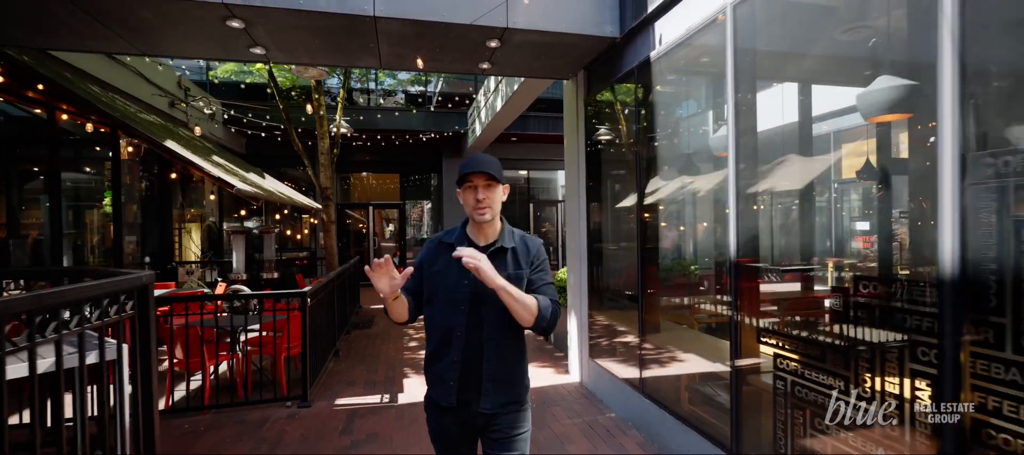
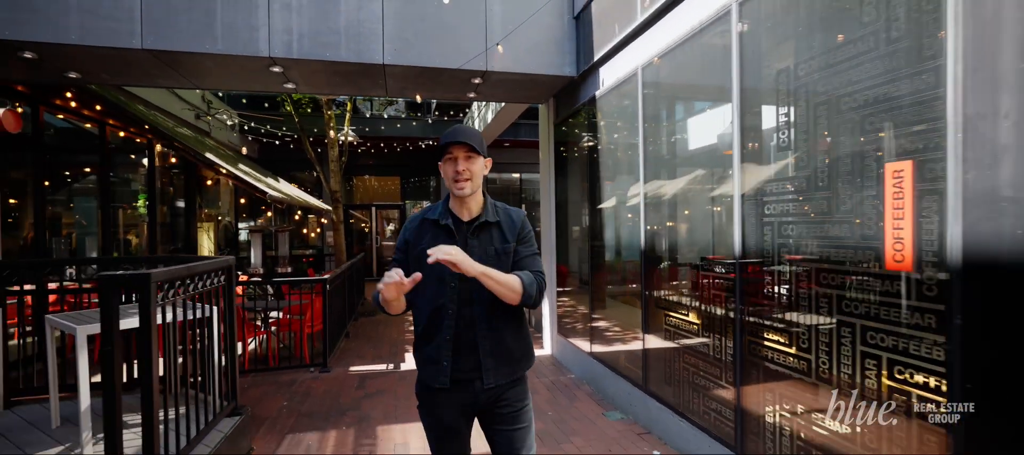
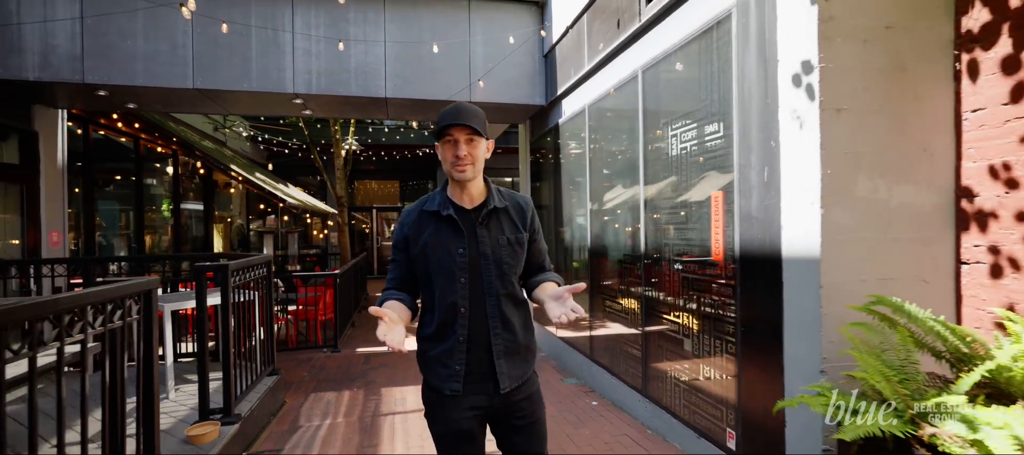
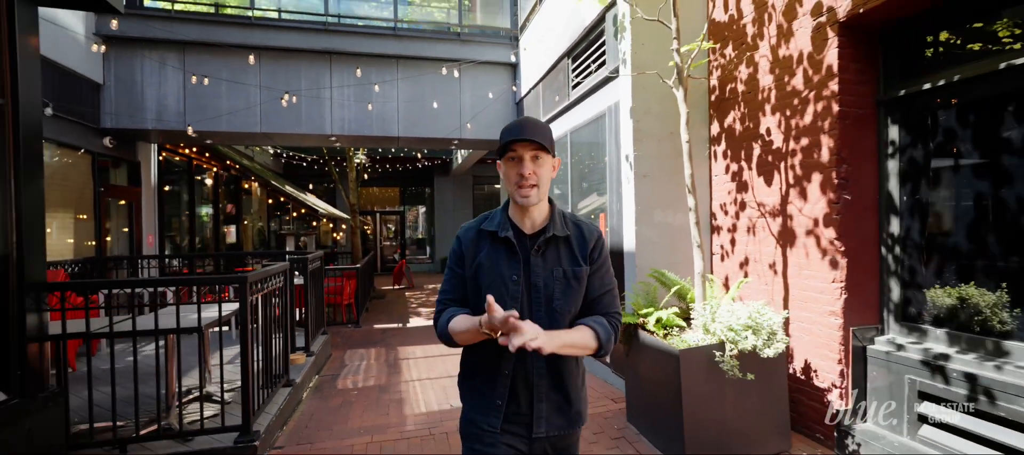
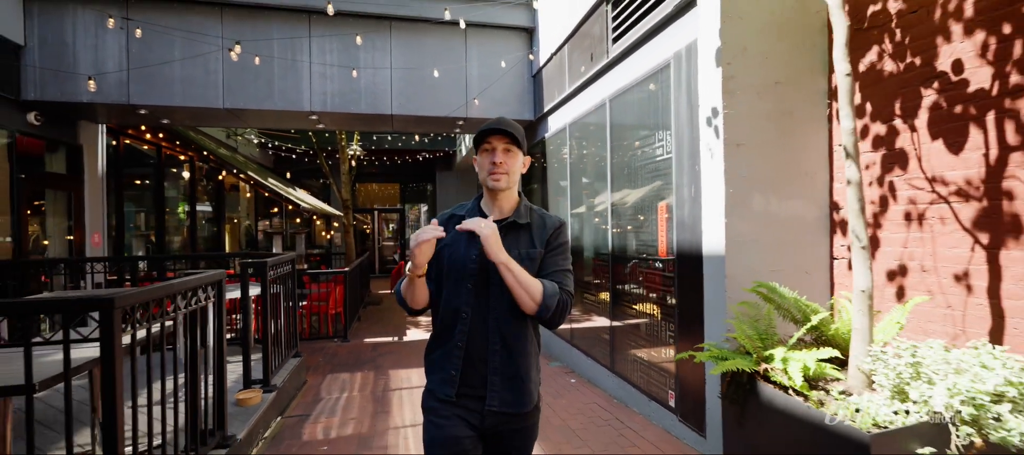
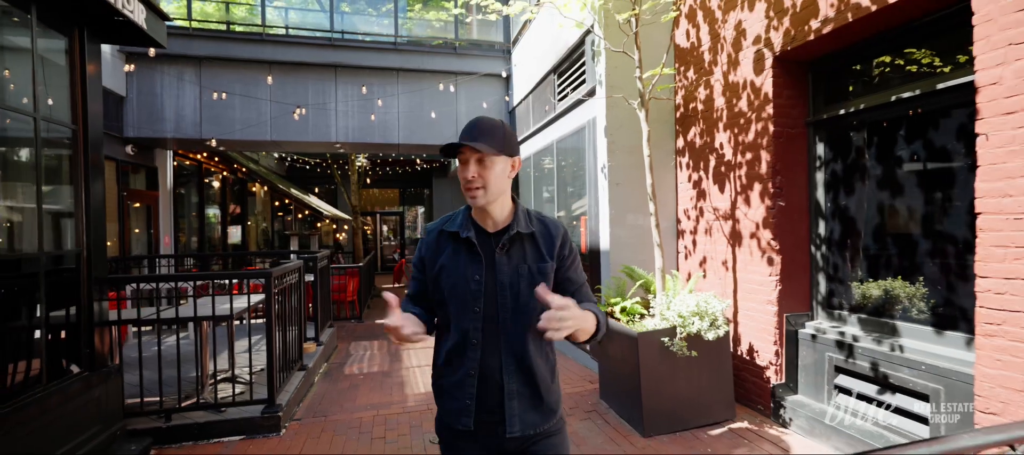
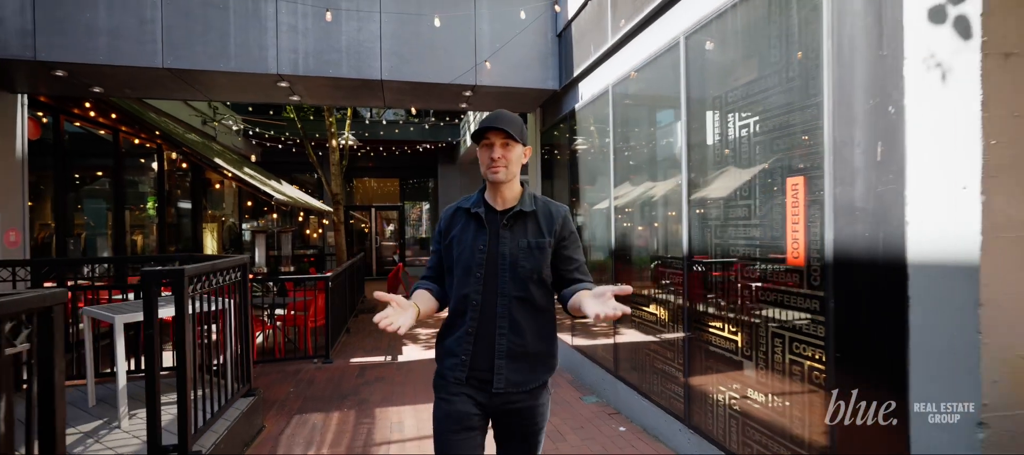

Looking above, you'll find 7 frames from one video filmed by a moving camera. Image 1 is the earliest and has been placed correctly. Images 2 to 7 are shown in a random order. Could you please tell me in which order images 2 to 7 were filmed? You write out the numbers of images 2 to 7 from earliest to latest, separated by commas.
2, 7, 3, 5, 4, 6
